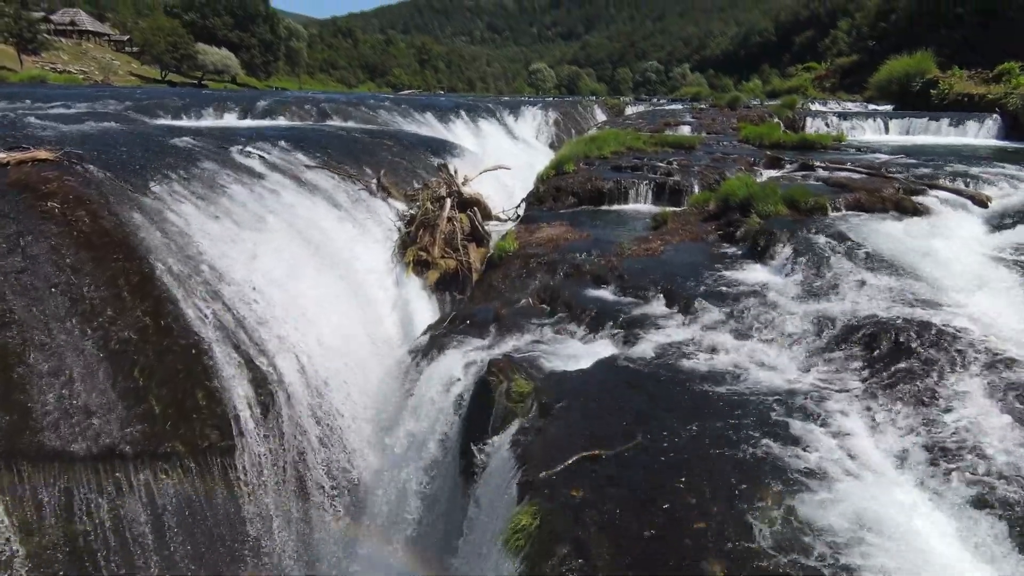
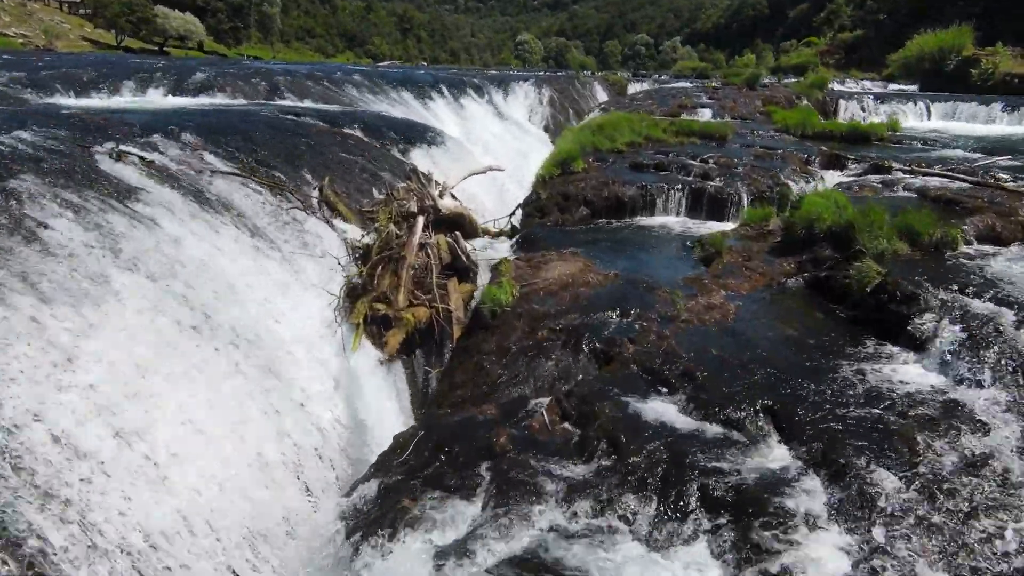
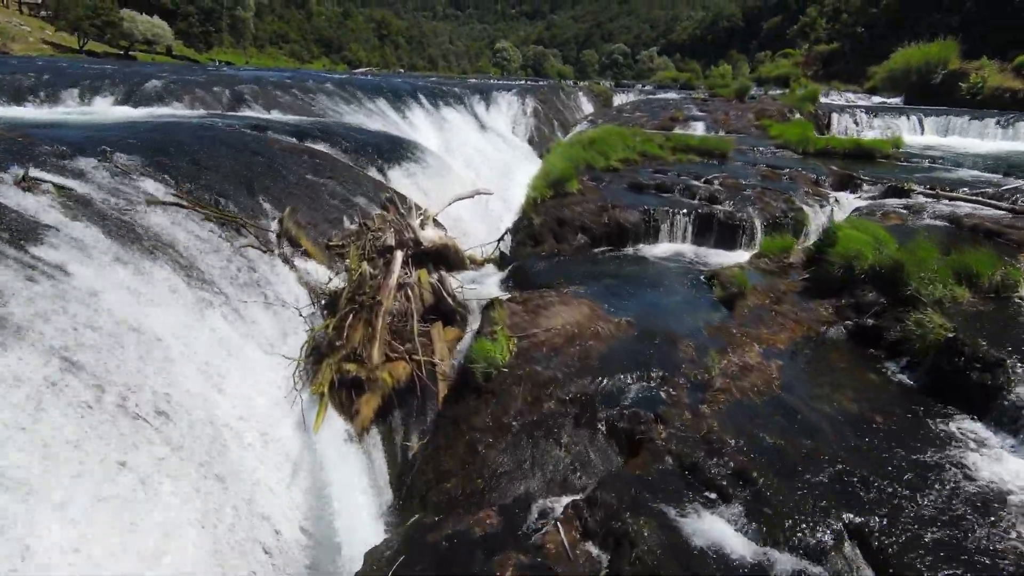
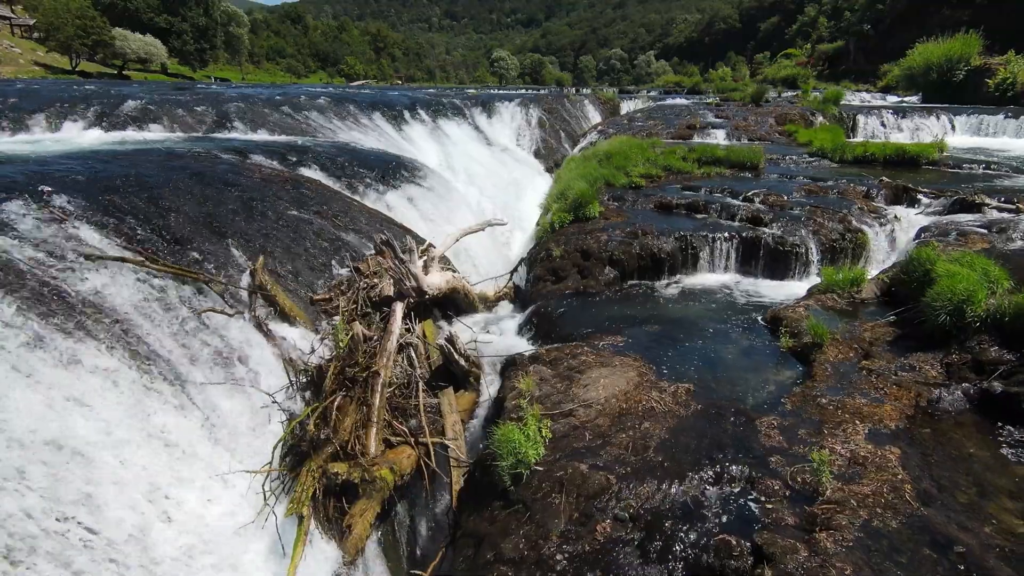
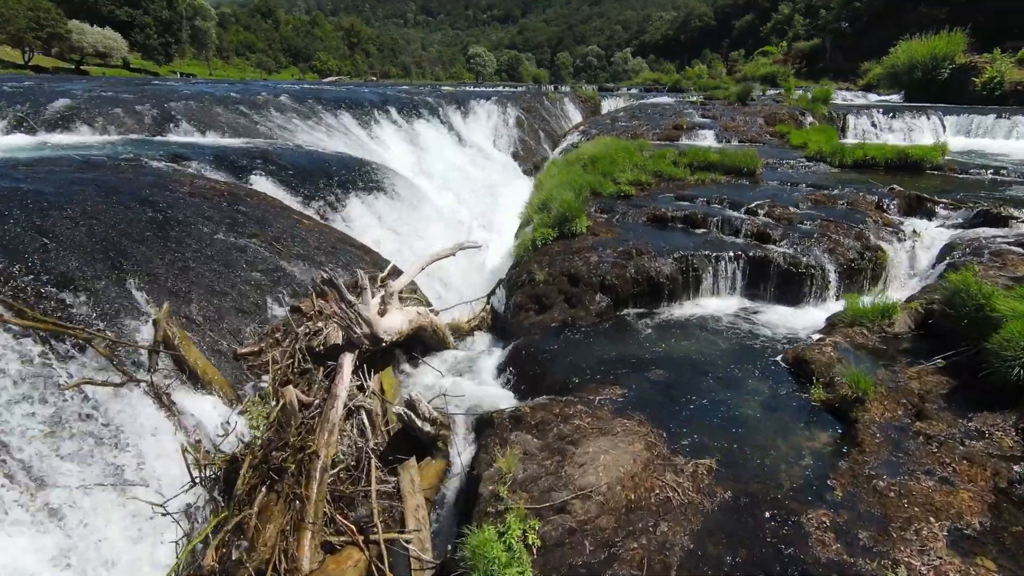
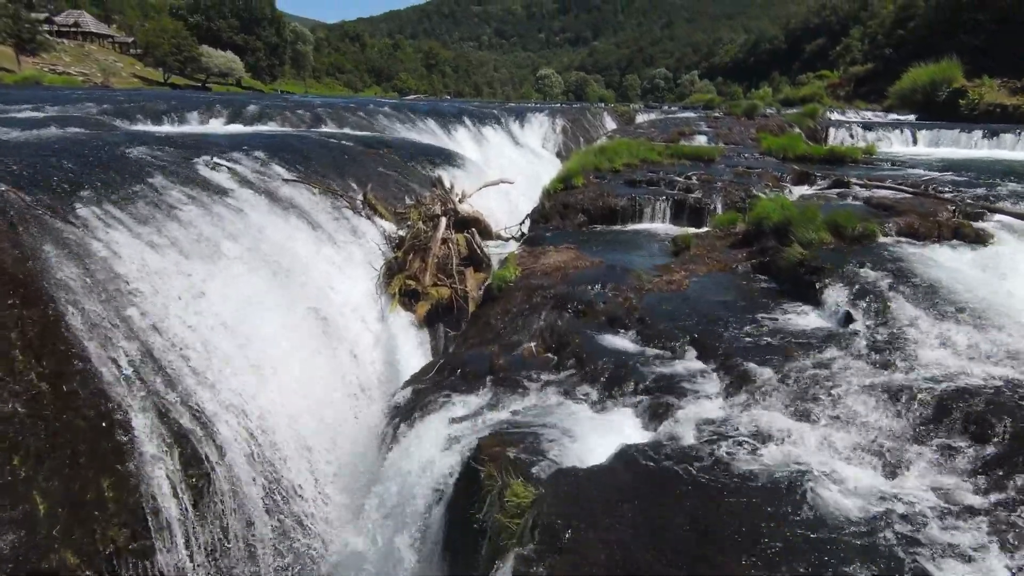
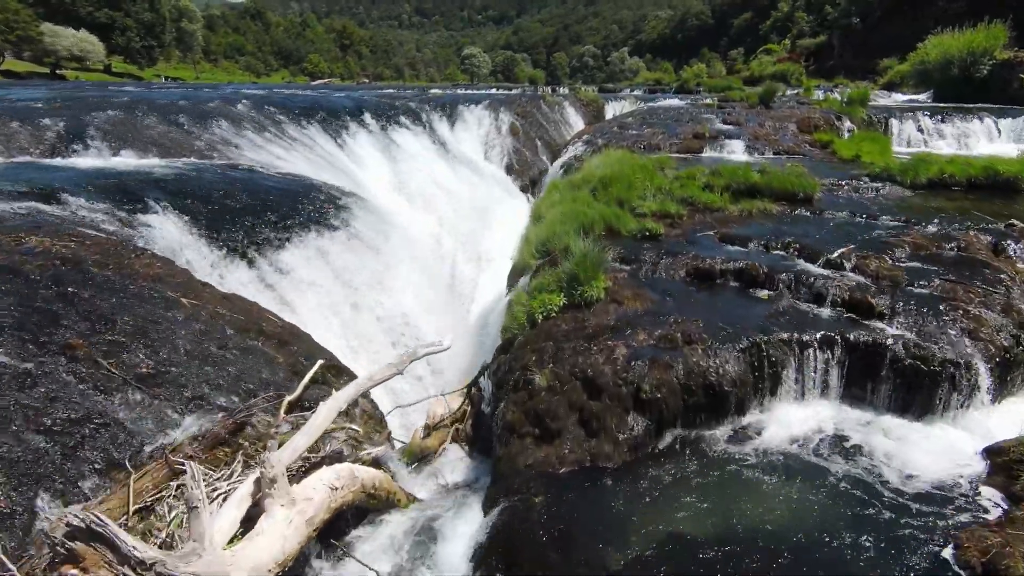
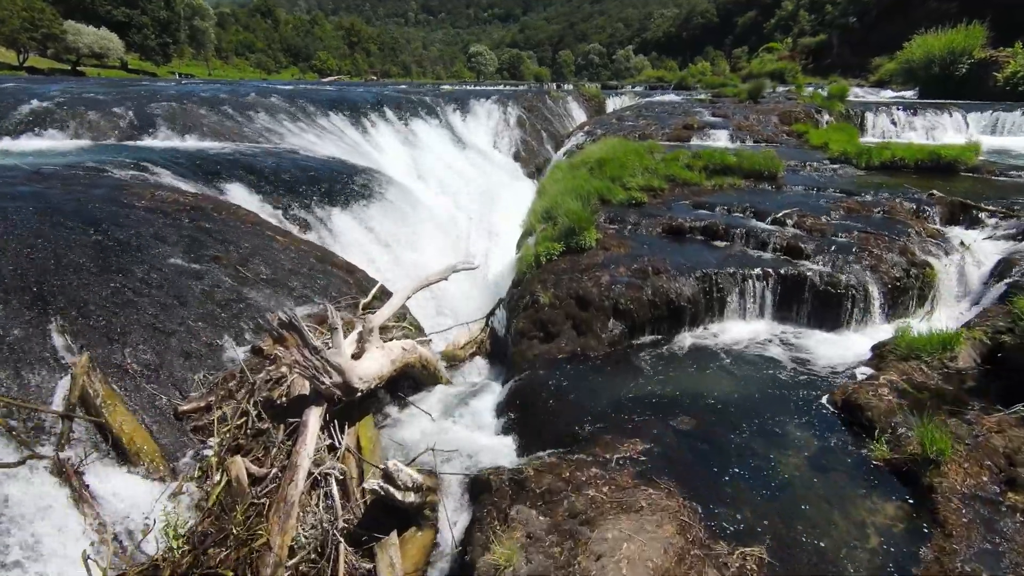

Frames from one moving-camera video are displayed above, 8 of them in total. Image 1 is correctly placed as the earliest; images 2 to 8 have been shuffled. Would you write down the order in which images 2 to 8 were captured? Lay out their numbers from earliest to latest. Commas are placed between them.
6, 2, 3, 4, 5, 8, 7
